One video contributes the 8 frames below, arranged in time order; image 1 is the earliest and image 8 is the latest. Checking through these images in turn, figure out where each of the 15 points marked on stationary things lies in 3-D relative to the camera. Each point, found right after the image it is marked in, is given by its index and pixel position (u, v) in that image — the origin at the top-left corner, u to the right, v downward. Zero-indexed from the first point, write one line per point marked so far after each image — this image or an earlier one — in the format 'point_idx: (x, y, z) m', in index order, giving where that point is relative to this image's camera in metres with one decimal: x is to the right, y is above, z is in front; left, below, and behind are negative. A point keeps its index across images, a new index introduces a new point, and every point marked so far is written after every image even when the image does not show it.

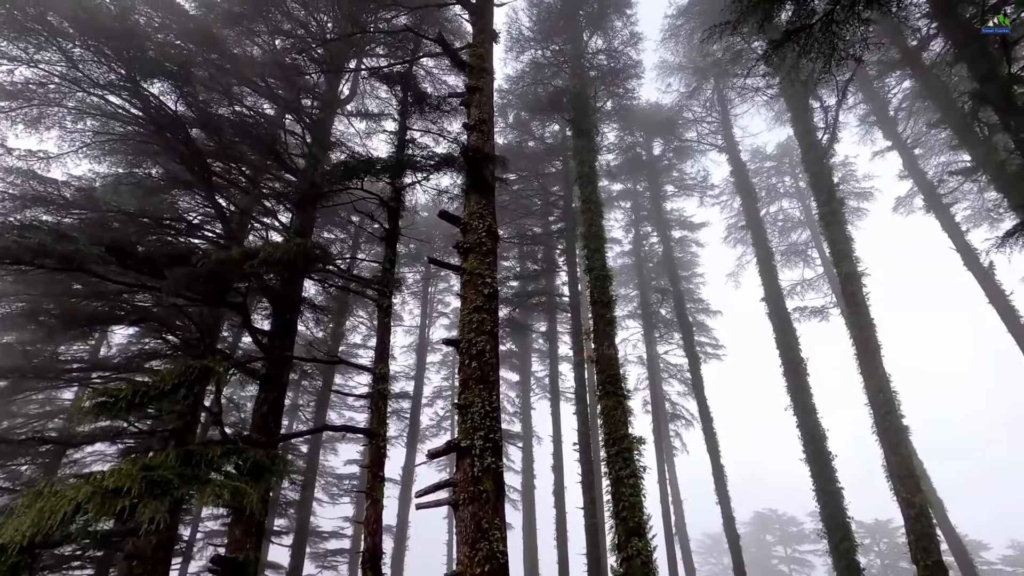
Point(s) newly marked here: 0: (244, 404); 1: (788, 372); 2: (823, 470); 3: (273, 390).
0: (-7.3, -3.2, +14.8) m
1: (+7.4, -2.2, +14.5) m
2: (+7.5, -4.4, +13.1) m
3: (-3.9, -1.6, +8.7) m
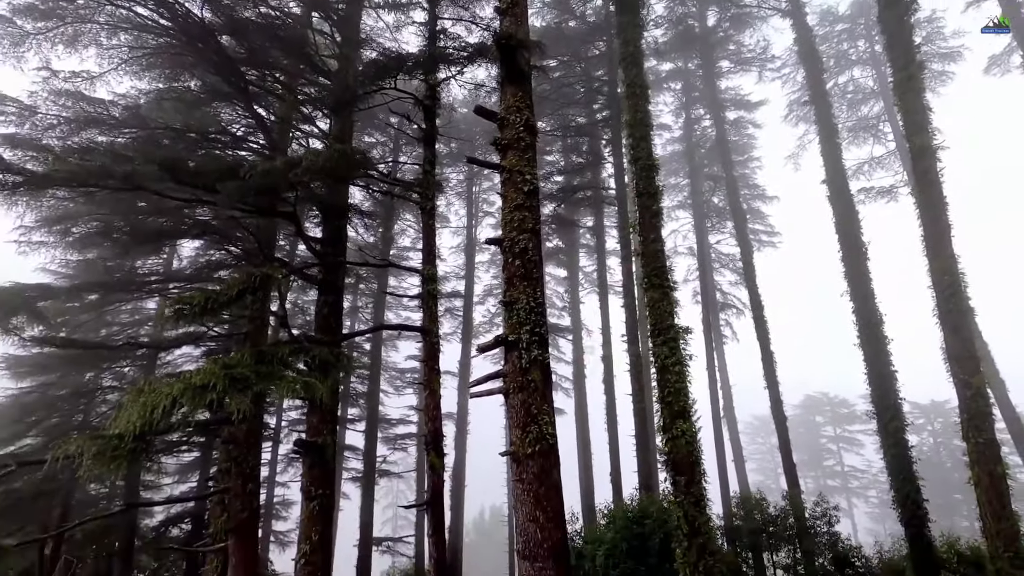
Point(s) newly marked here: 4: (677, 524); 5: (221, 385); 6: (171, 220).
0: (-6.0, -0.6, +15.8) m
1: (+8.7, +0.8, +14.0) m
2: (+8.7, -1.6, +12.9) m
3: (-3.1, -0.1, +9.2) m
4: (+2.3, -3.3, +7.6) m
5: (-3.3, -1.1, +6.2) m
6: (-6.0, +1.2, +9.5) m
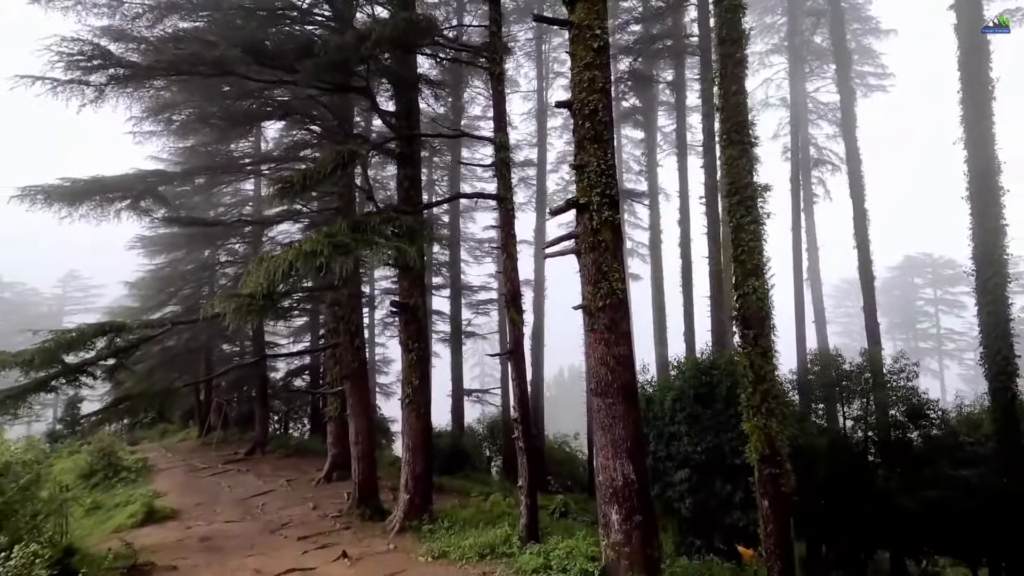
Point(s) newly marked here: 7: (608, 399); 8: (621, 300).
0: (-3.8, +3.2, +16.5) m
1: (+10.4, +4.4, +12.4) m
2: (+10.4, +1.8, +11.9) m
3: (-1.9, +2.2, +9.7) m
4: (+3.5, -1.3, +8.1) m
5: (-2.4, +0.5, +7.0) m
6: (-4.7, +3.4, +10.0) m
7: (+1.1, -1.3, +6.1) m
8: (+1.3, -0.1, +6.2) m
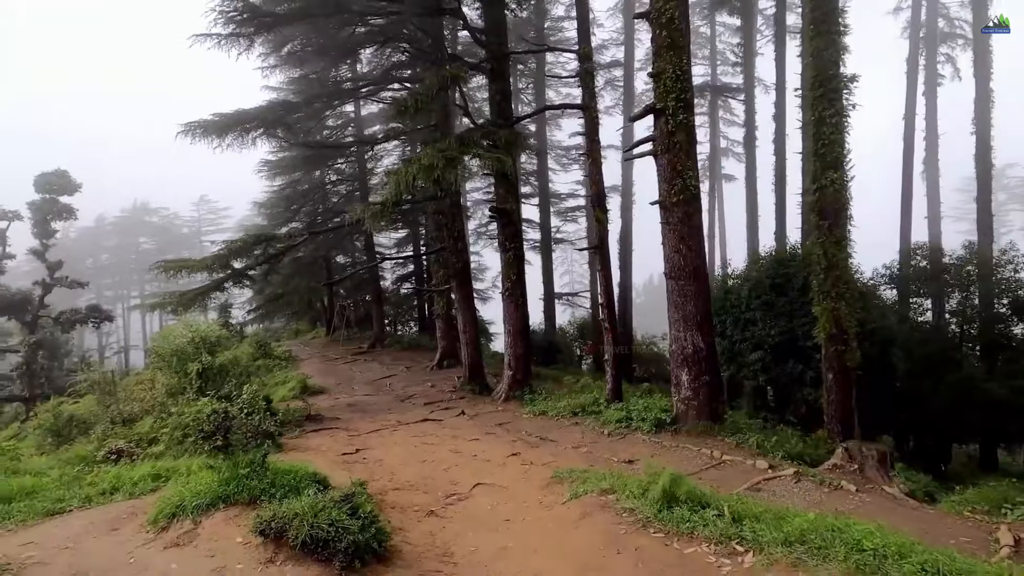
0: (-1.1, +6.2, +17.3) m
1: (+12.2, +6.8, +10.8) m
2: (+12.2, +4.2, +10.8) m
3: (-0.2, +4.0, +10.5) m
4: (+4.9, +0.4, +8.7) m
5: (-1.1, +1.9, +8.2) m
6: (-3.1, +5.3, +11.1) m
7: (+2.2, +0.1, +7.1) m
8: (+2.4, +1.2, +7.0) m
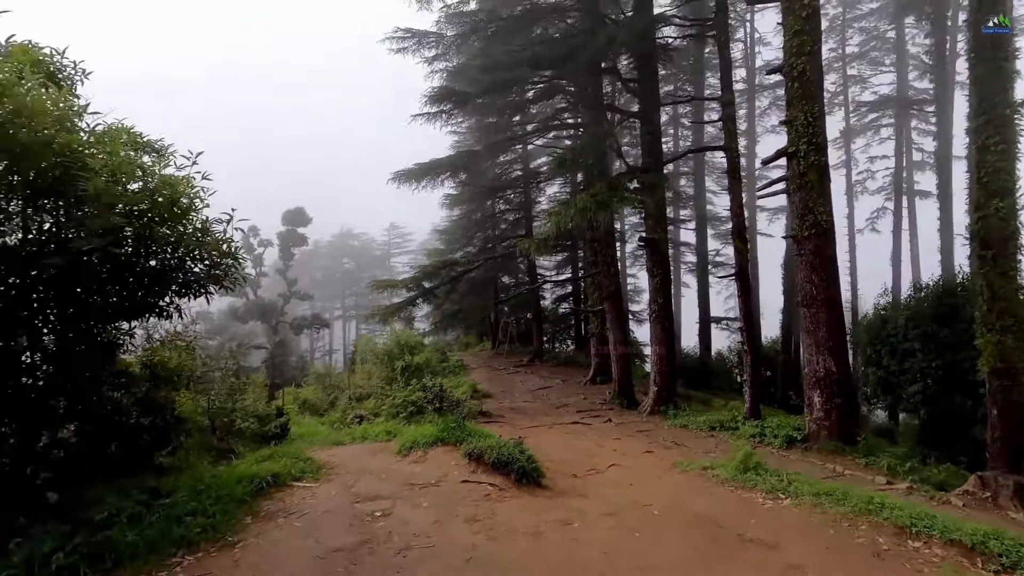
0: (+4.2, +5.4, +18.6) m
1: (+15.0, +6.1, +8.6) m
2: (+15.0, +3.5, +8.4) m
3: (+3.0, +3.5, +11.8) m
4: (+7.3, -0.1, +8.4) m
5: (+1.4, +1.5, +9.8) m
6: (+0.5, +4.8, +13.2) m
7: (+4.3, -0.3, +7.7) m
8: (+4.4, +0.8, +7.6) m
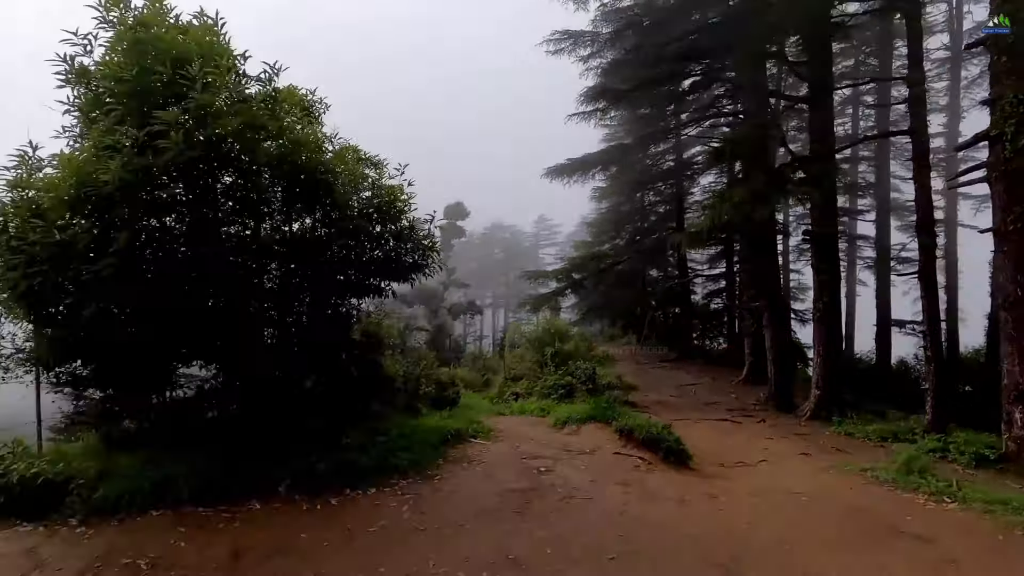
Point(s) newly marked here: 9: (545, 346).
0: (+9.2, +5.5, +17.2) m
1: (+17.1, +5.8, +4.7) m
2: (+17.0, +3.2, +4.6) m
3: (+6.2, +3.6, +11.0) m
4: (+9.4, -0.2, +6.7) m
5: (+4.2, +1.6, +9.5) m
6: (+4.2, +5.0, +13.0) m
7: (+6.3, -0.3, +6.8) m
8: (+6.4, +0.8, +6.6) m
9: (+0.7, -1.3, +12.0) m
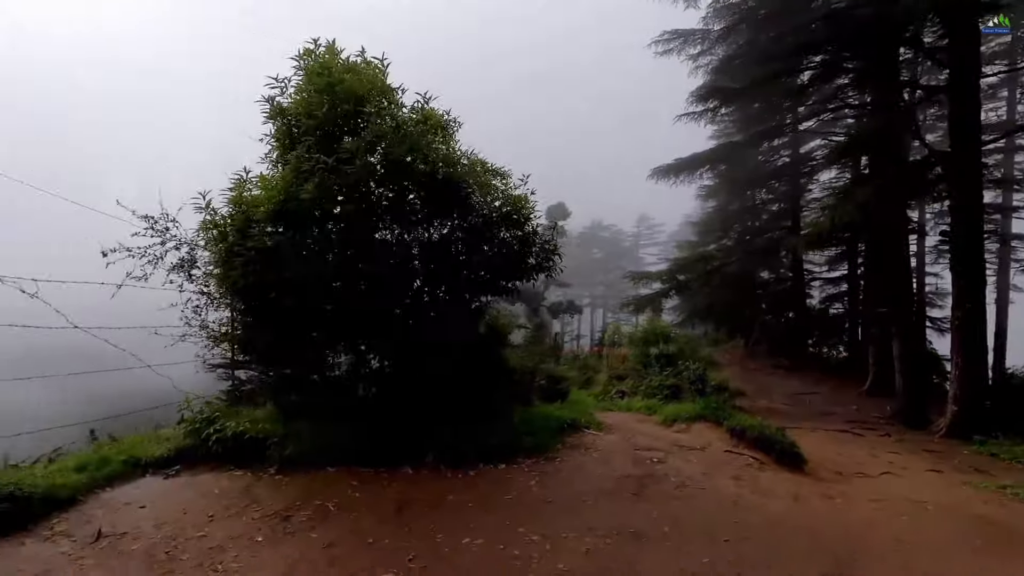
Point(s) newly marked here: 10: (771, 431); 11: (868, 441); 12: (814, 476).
0: (+12.4, +5.4, +15.6) m
1: (+17.9, +5.5, +1.9) m
2: (+17.8, +2.9, +1.9) m
3: (+8.4, +3.5, +10.0) m
4: (+10.7, -0.3, +5.2) m
5: (+6.0, +1.5, +9.0) m
6: (+6.8, +4.9, +12.3) m
7: (+7.6, -0.4, +5.9) m
8: (+7.7, +0.7, +5.7) m
9: (+3.0, -1.3, +12.0) m
10: (+2.7, -1.5, +5.6) m
11: (+5.9, -2.5, +8.9) m
12: (+2.8, -1.7, +5.0) m
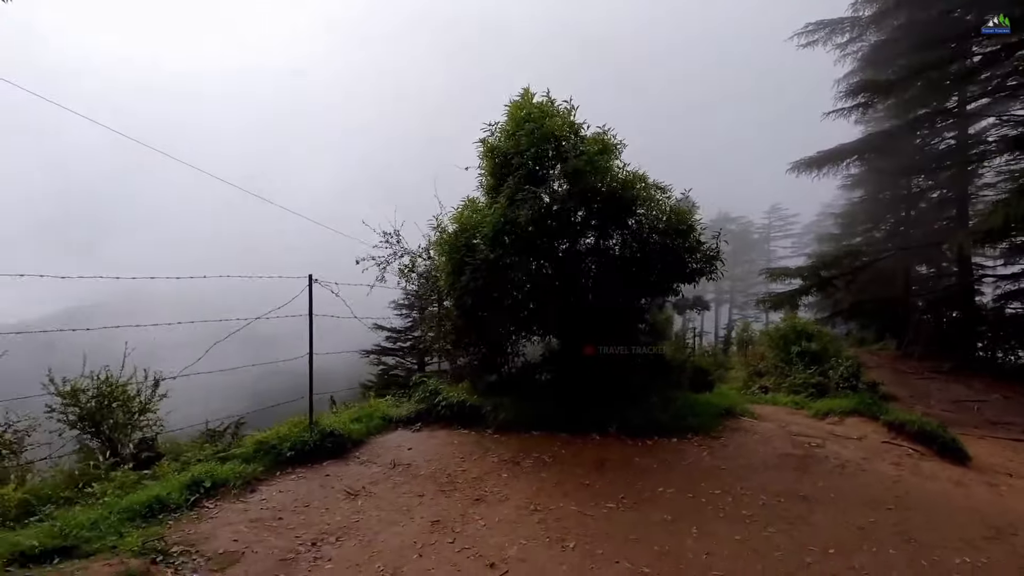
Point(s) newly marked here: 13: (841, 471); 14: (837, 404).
0: (+16.1, +5.4, +13.4) m
1: (+18.6, +5.4, -1.2) m
2: (+18.4, +2.8, -1.2) m
3: (+10.9, +3.5, +8.8) m
4: (+12.2, -0.3, +3.7) m
5: (+8.4, +1.5, +8.3) m
6: (+9.8, +4.9, +11.4) m
7: (+9.3, -0.4, +5.0) m
8: (+9.4, +0.7, +4.7) m
9: (+6.1, -1.2, +11.9) m
10: (+4.4, -1.5, +5.7) m
11: (+8.3, -2.5, +8.3) m
12: (+4.4, -1.8, +5.1) m
13: (+2.7, -1.6, +4.6) m
14: (+4.1, -1.5, +7.0) m
